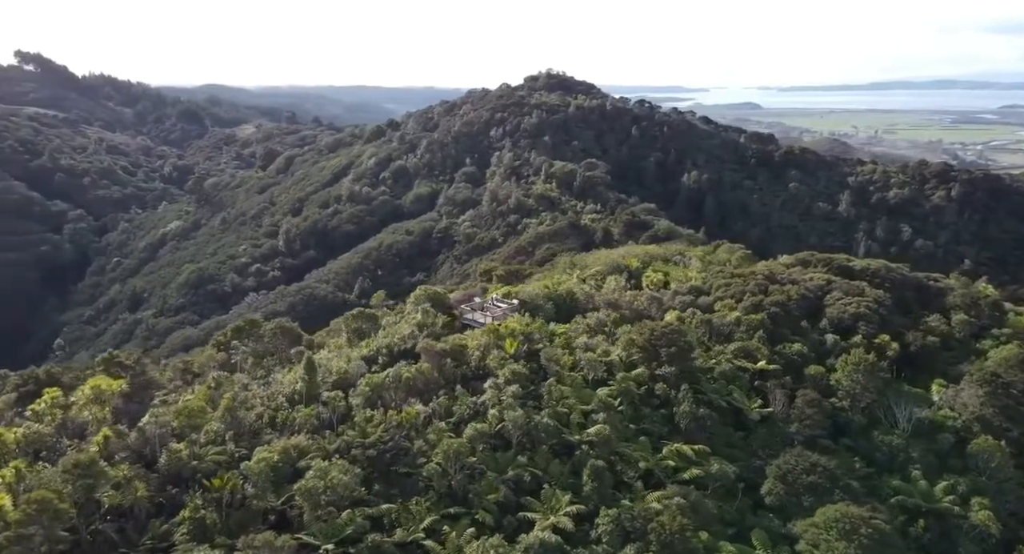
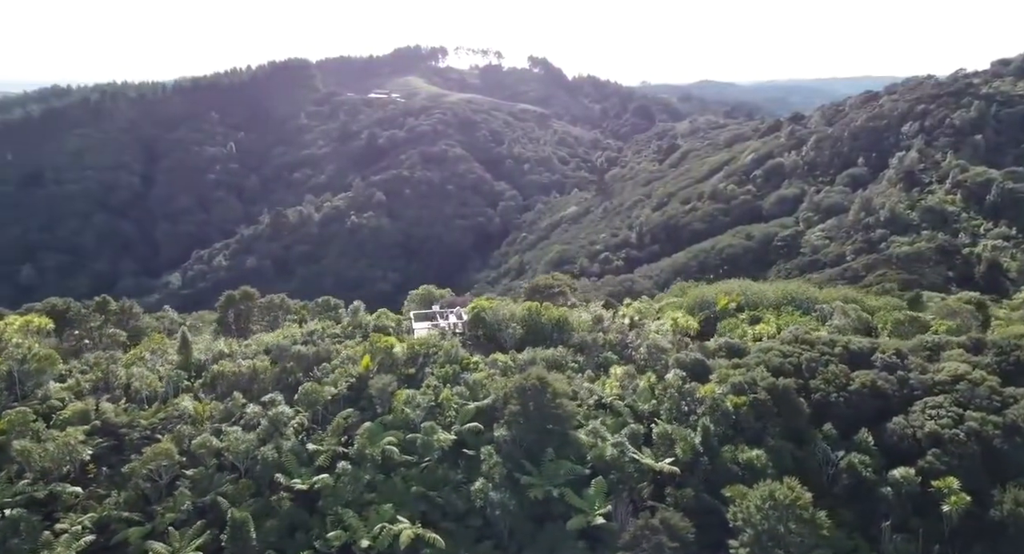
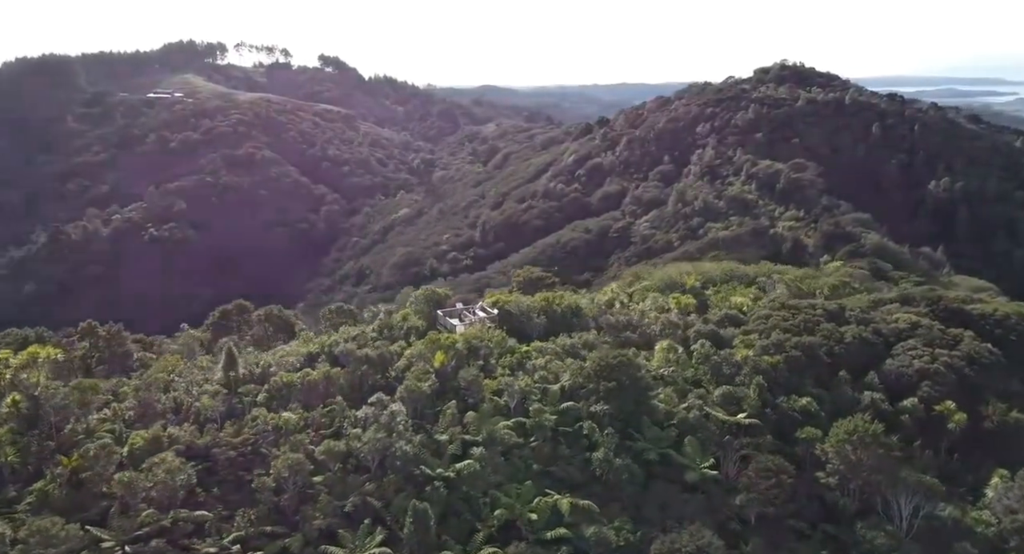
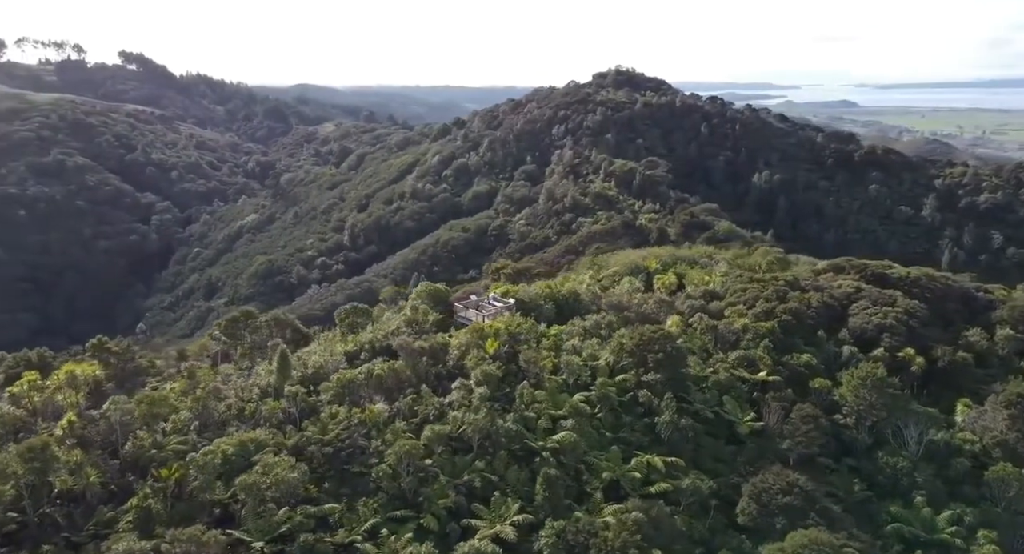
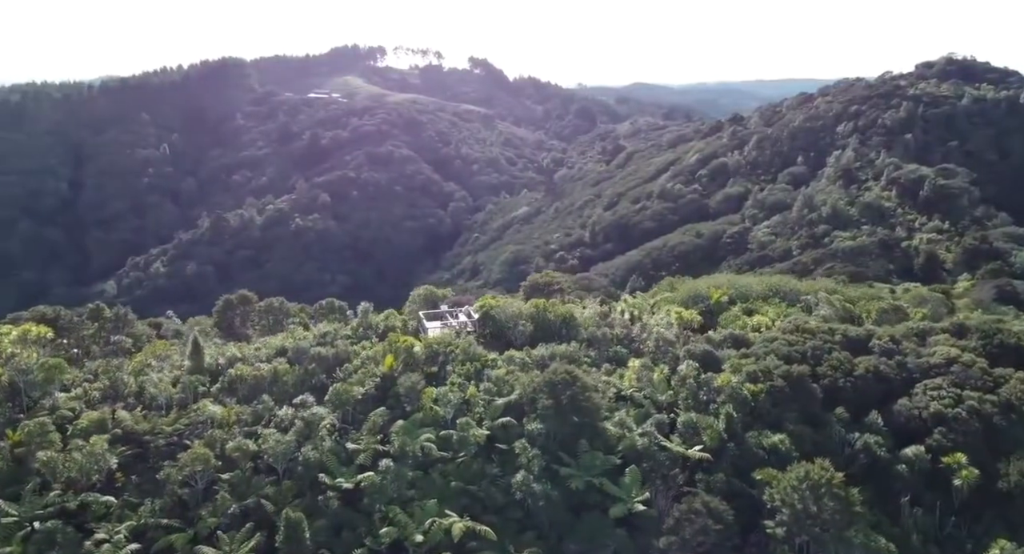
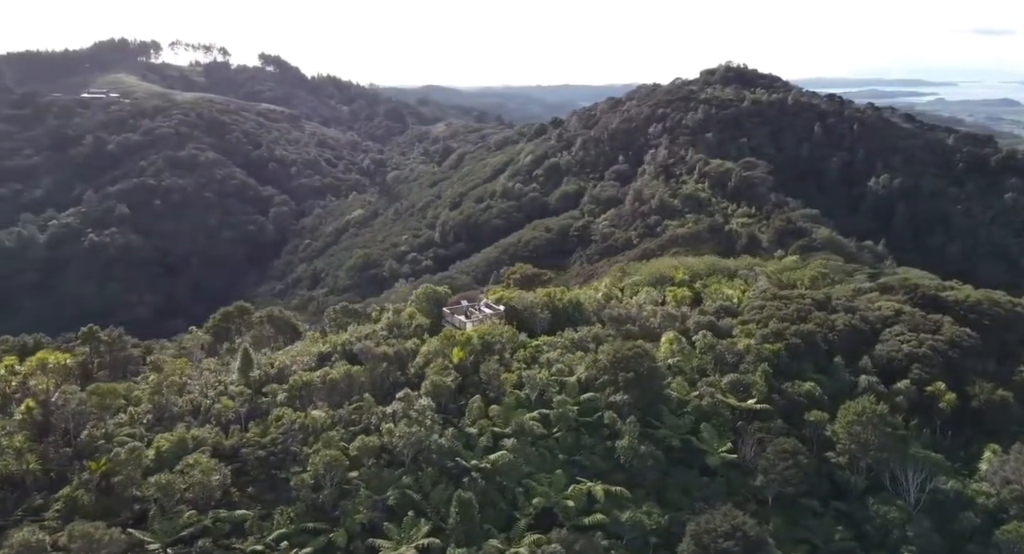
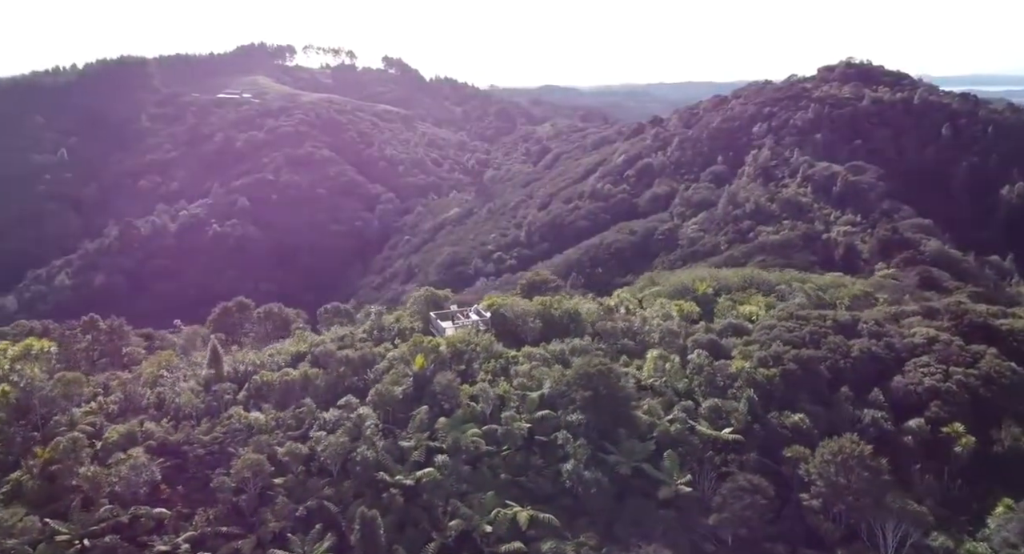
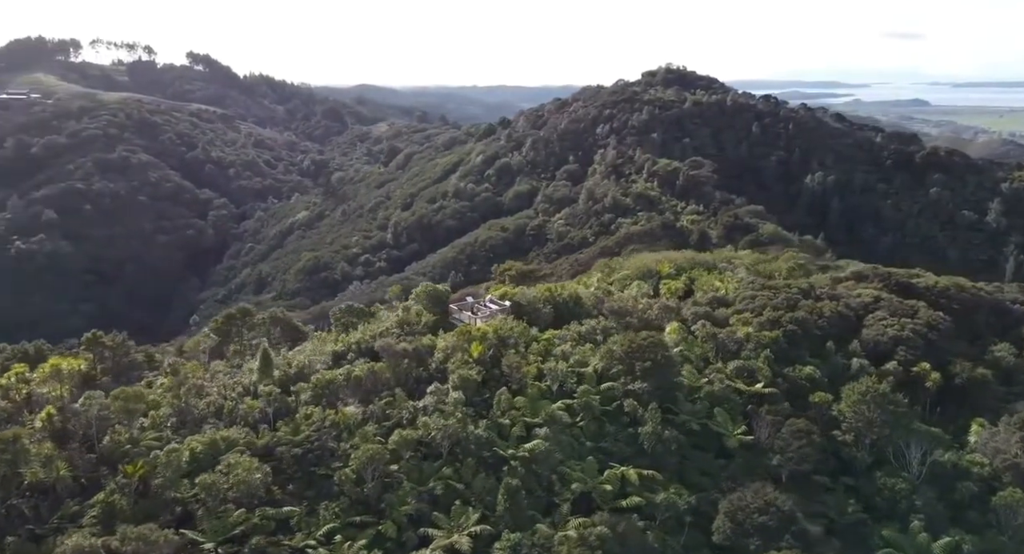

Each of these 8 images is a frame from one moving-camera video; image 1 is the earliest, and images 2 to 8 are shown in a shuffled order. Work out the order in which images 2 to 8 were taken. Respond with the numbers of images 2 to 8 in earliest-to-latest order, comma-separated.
4, 8, 6, 3, 7, 5, 2
